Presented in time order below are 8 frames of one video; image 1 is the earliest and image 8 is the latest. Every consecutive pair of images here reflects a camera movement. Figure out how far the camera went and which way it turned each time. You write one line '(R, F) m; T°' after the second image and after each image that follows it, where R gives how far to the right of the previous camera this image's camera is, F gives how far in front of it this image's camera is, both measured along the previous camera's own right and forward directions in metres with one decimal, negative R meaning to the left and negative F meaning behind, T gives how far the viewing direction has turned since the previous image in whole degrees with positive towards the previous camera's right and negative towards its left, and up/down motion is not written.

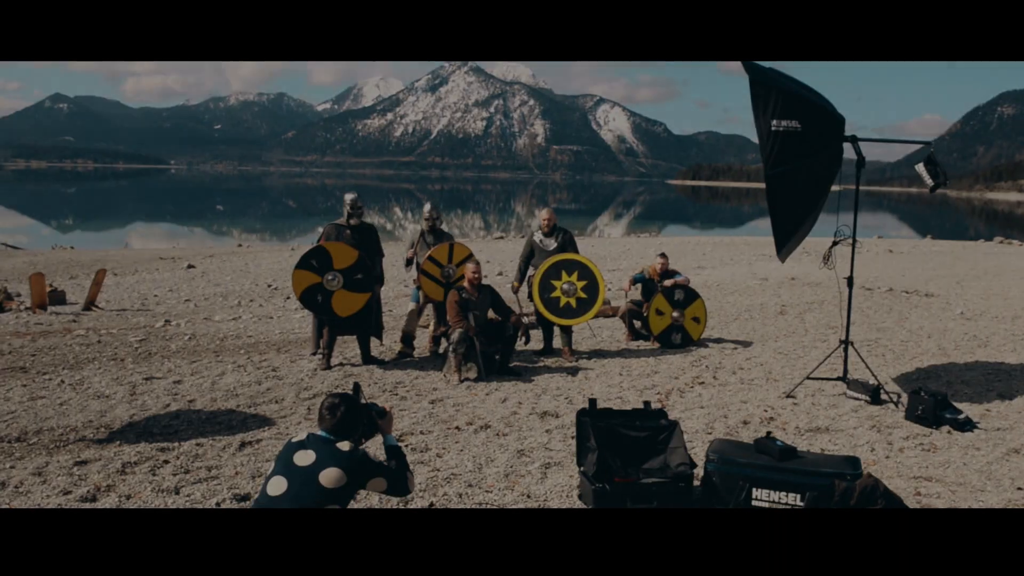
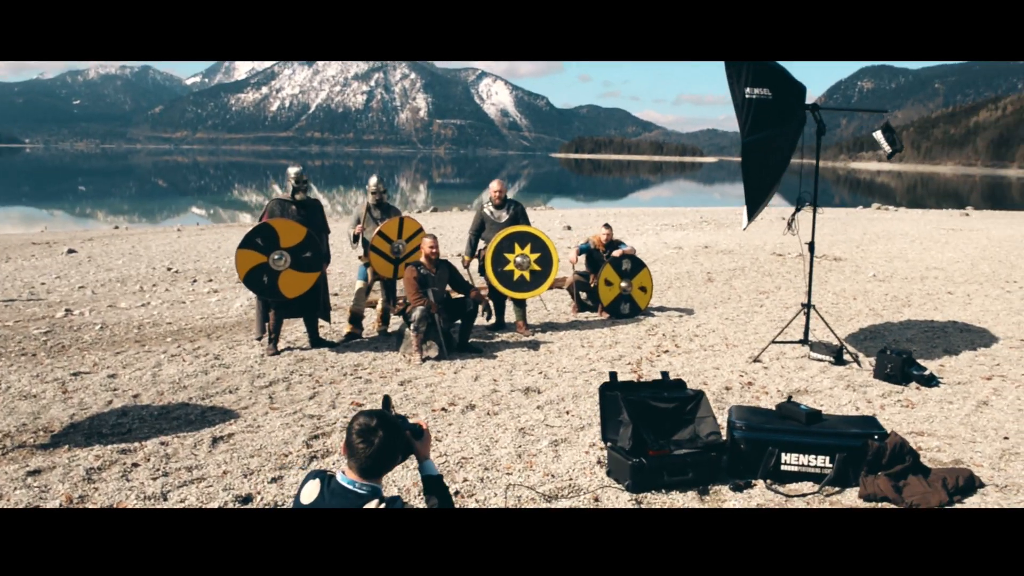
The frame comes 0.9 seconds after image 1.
(-0.9, +0.4) m; +8°
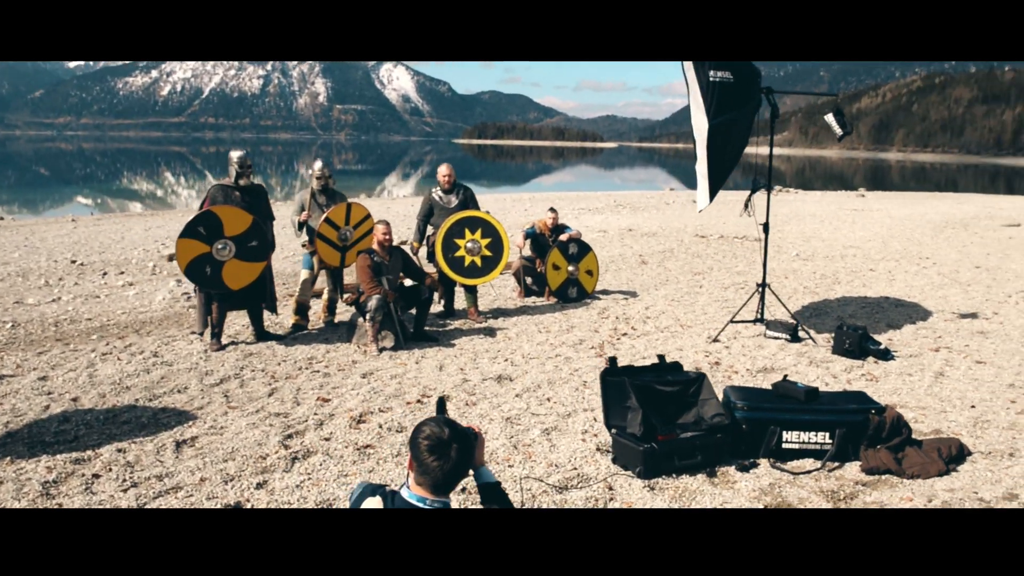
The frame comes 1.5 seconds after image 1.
(-0.6, +0.3) m; +7°
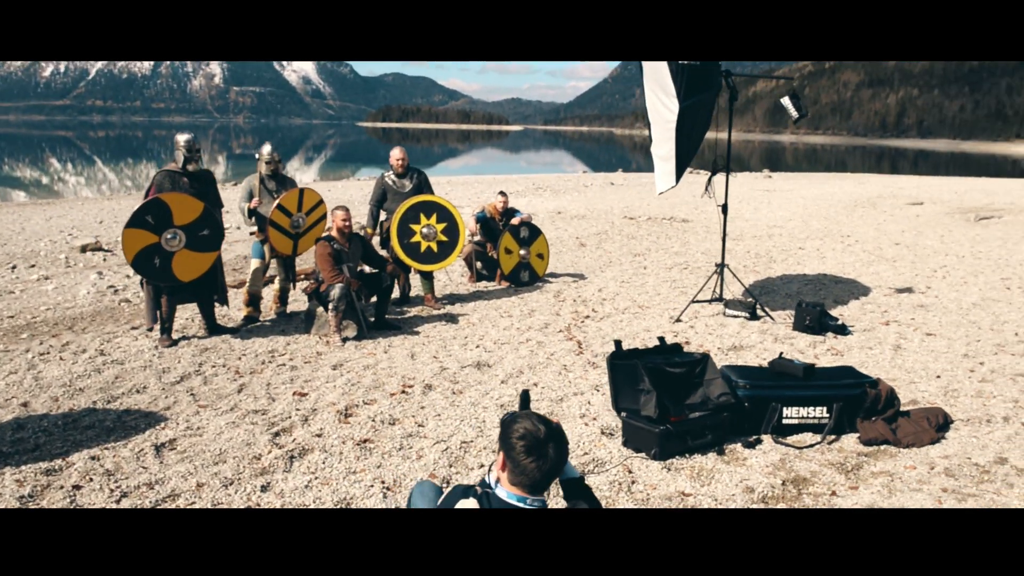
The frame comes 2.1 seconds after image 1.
(-0.7, +0.1) m; +6°
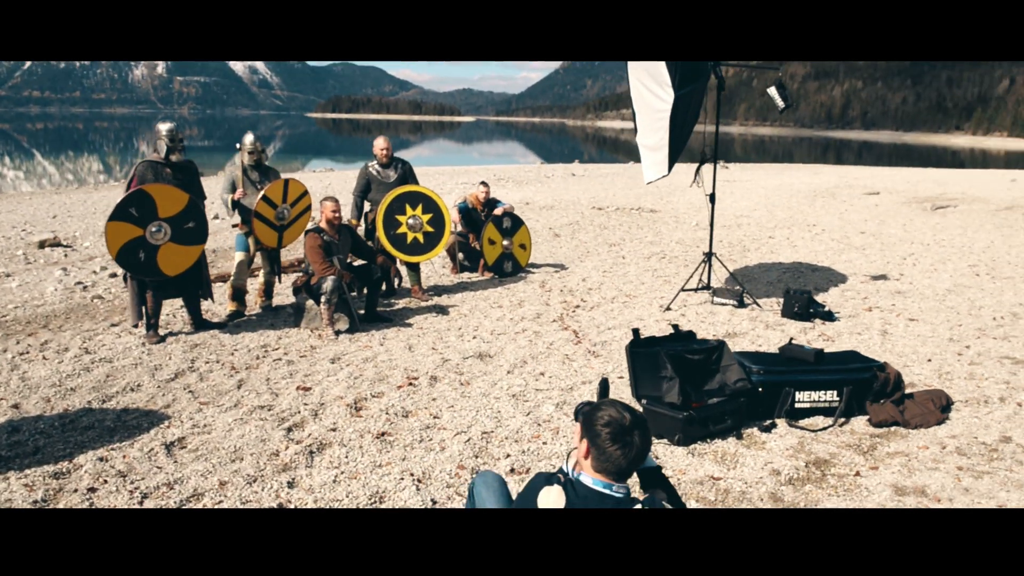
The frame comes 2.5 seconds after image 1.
(-0.5, 0.0) m; +3°
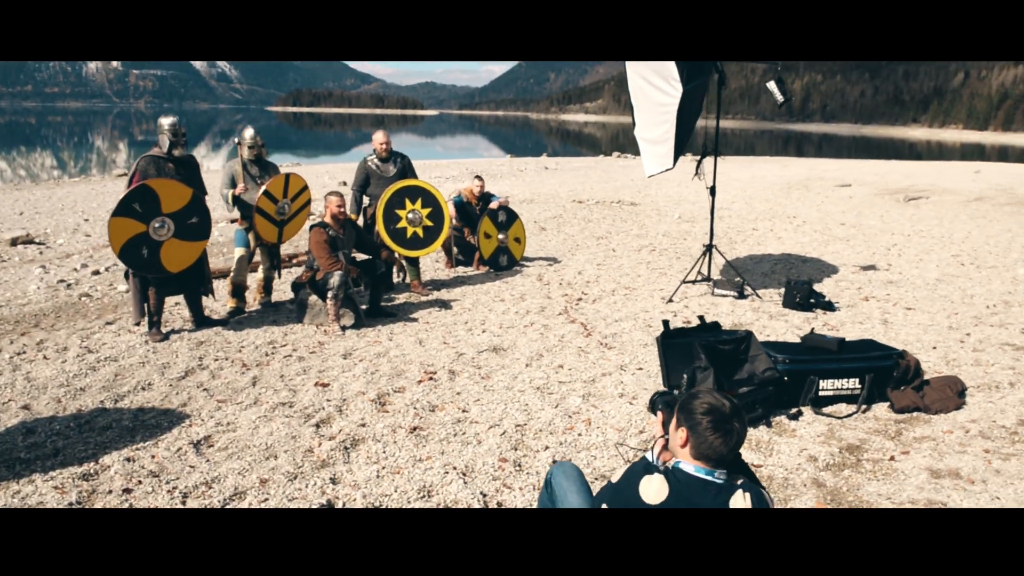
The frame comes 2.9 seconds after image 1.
(-0.5, 0.0) m; +3°
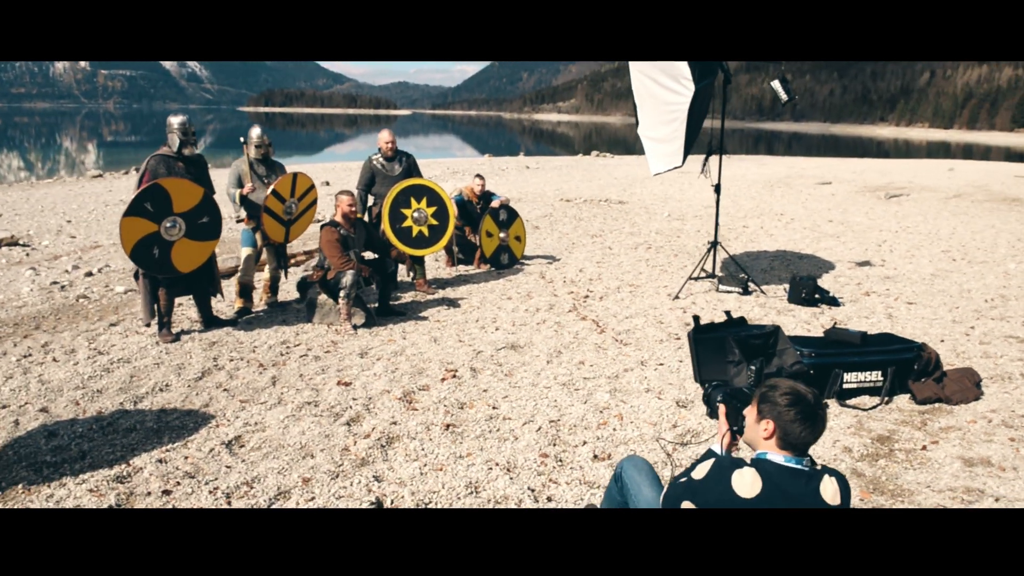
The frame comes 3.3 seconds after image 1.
(-0.4, 0.0) m; +2°
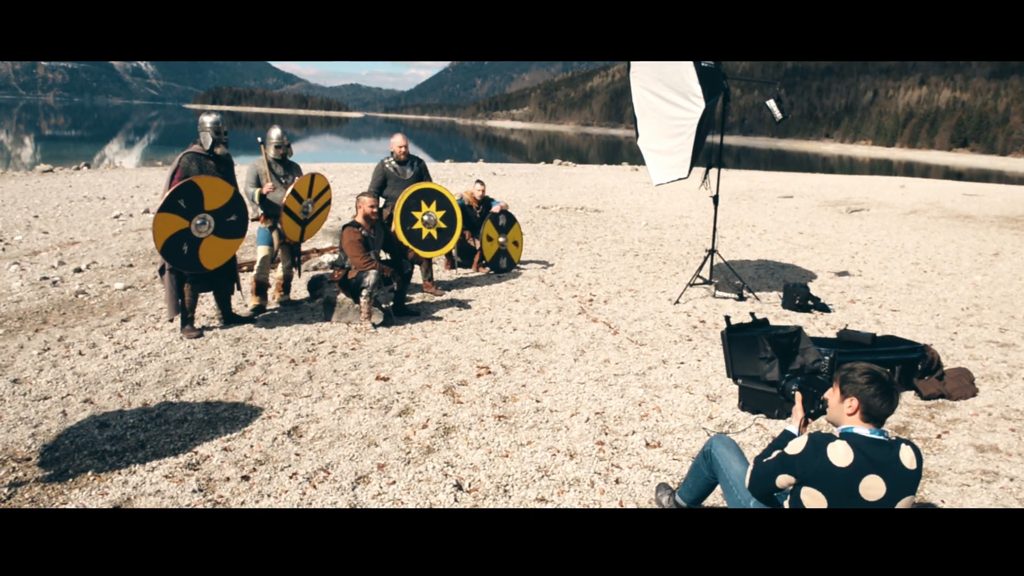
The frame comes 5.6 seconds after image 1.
(-0.8, -0.4) m; +4°
